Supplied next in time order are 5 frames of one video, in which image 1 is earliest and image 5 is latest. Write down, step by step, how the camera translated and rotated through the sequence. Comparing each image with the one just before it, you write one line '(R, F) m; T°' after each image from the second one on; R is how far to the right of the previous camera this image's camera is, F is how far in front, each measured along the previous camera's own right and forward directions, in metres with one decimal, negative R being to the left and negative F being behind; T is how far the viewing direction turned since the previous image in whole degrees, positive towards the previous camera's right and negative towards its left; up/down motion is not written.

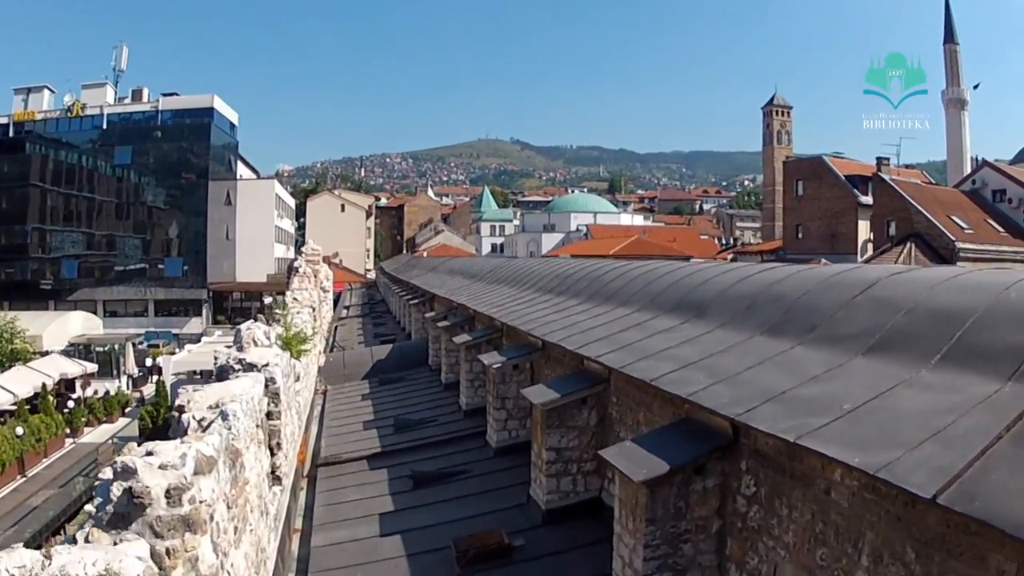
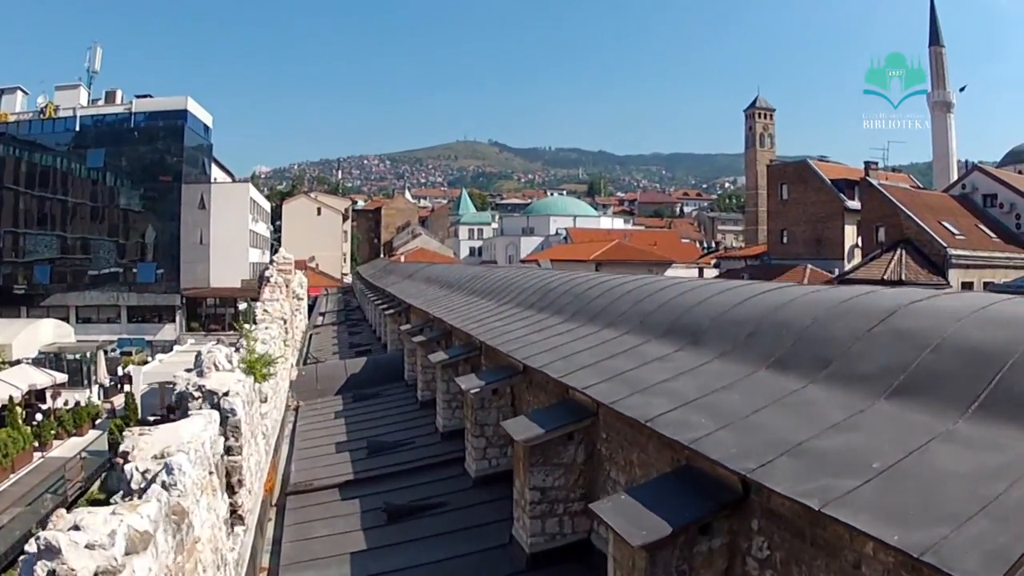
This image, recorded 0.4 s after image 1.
(0.0, +0.4) m; +1°
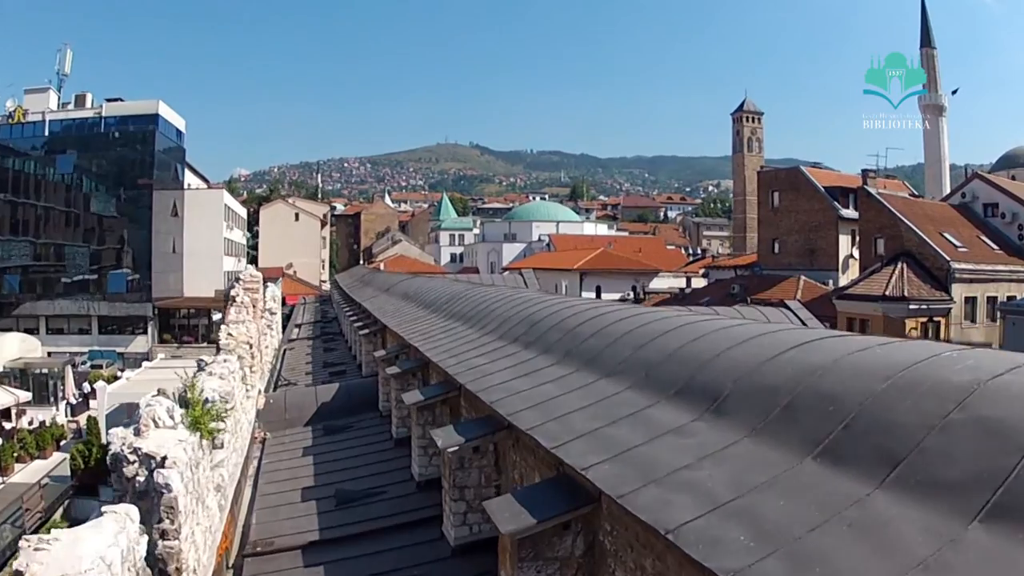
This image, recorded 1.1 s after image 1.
(0.0, +0.7) m; +1°
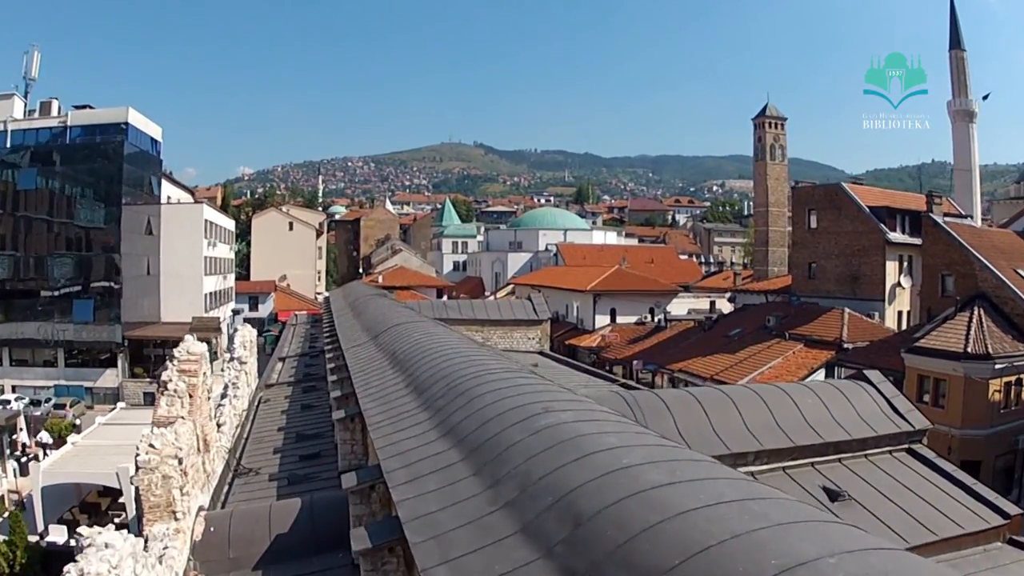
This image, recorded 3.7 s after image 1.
(-0.2, +2.7) m; 0°
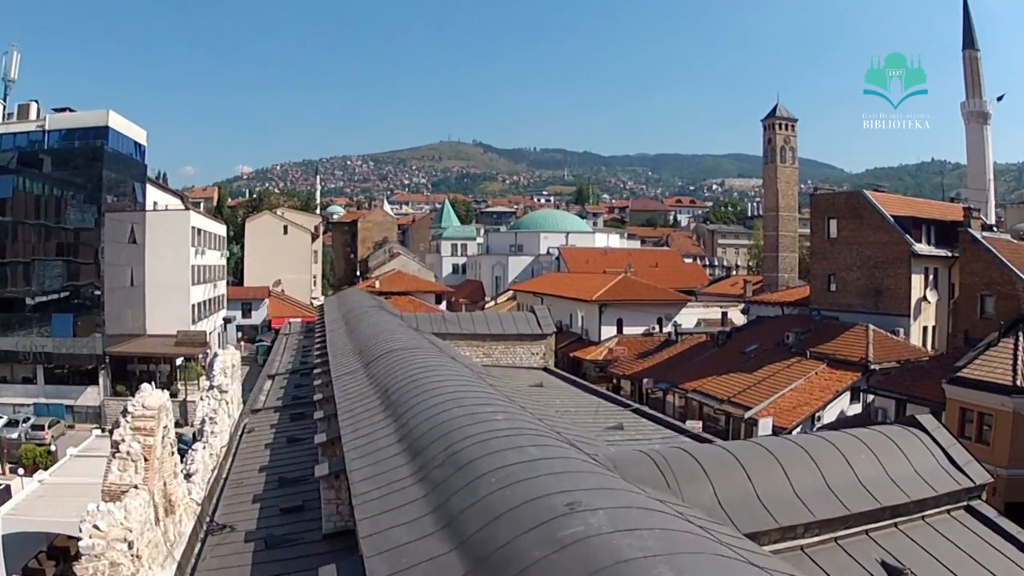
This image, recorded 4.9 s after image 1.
(-0.1, +1.3) m; 0°
